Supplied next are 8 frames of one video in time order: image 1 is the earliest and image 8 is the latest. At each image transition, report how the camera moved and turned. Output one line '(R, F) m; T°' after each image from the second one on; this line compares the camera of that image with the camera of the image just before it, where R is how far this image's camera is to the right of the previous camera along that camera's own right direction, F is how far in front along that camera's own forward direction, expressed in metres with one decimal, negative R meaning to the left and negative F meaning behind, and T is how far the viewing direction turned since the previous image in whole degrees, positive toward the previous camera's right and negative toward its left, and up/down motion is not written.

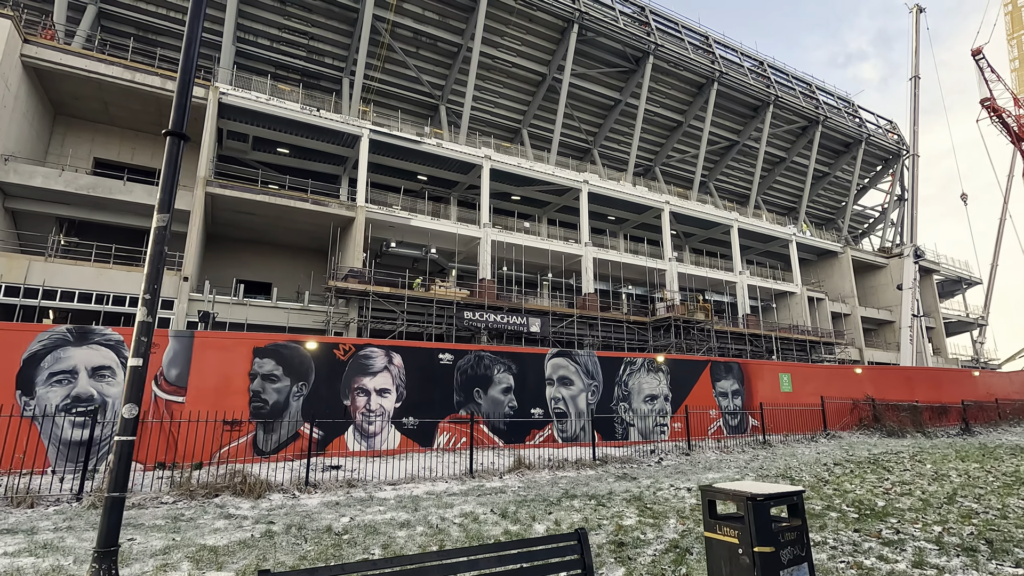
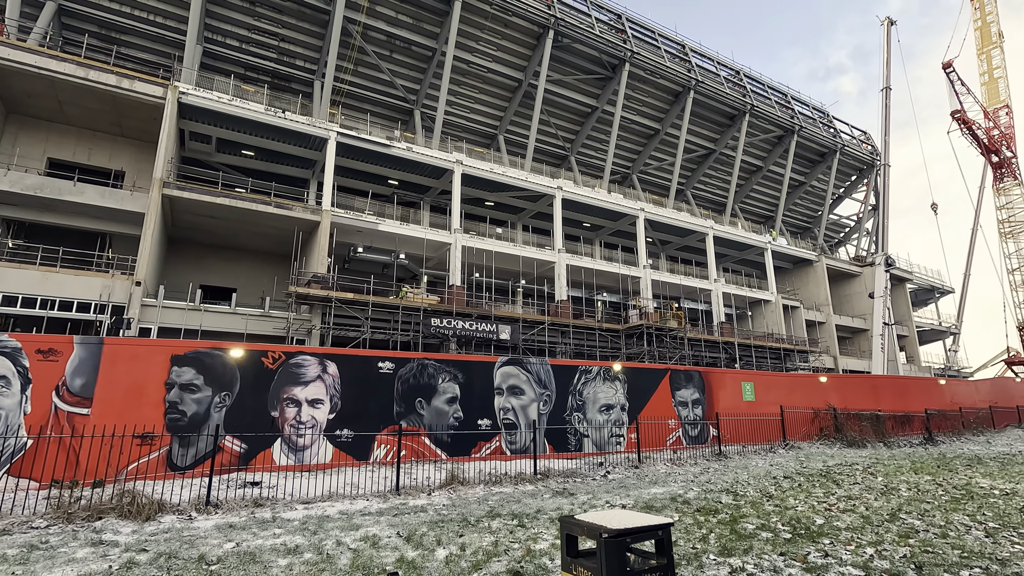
(+0.8, +0.4) m; +1°
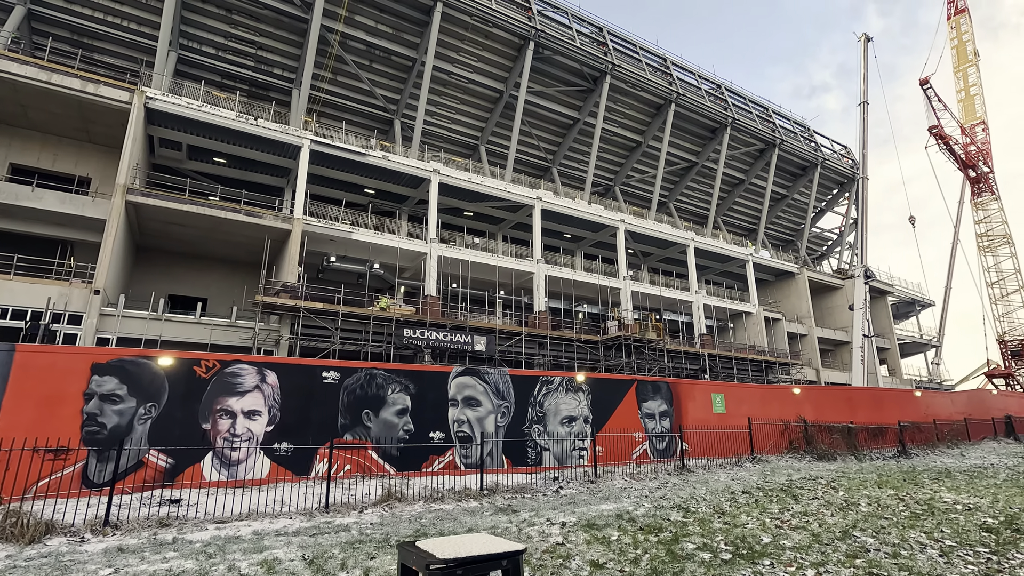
(+0.7, +0.4) m; +1°
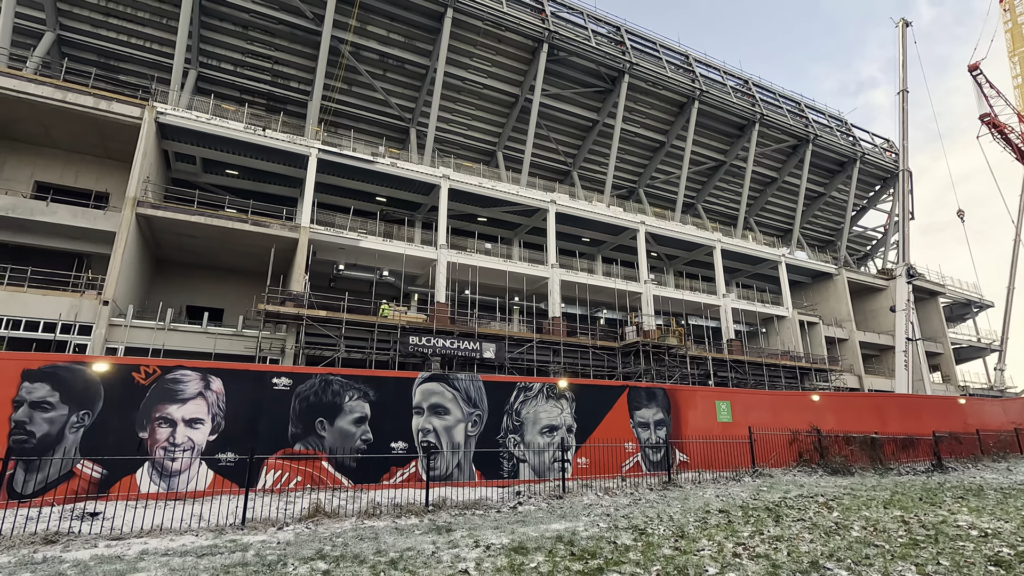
(+1.4, +0.8) m; -4°
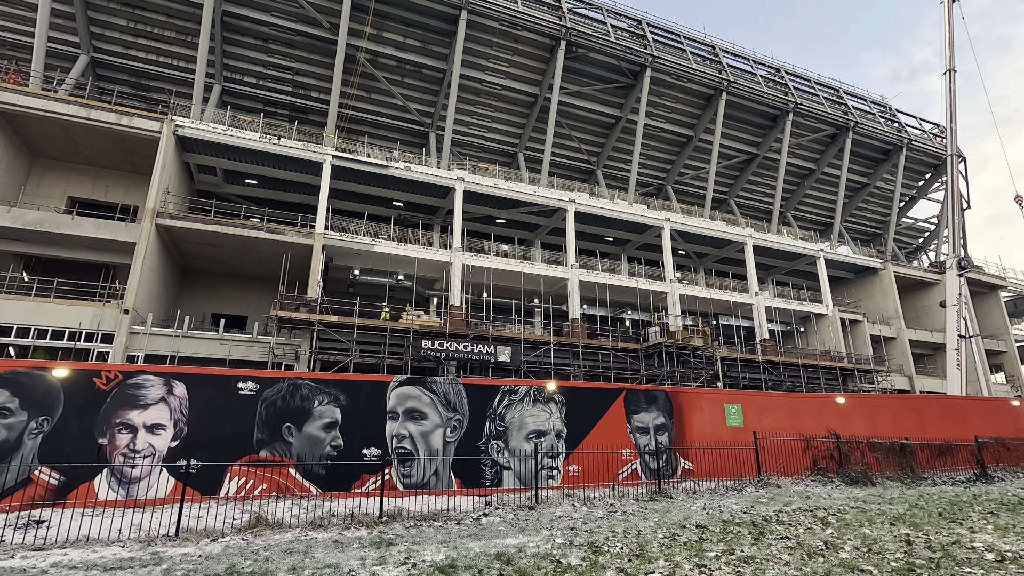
(+1.2, +0.6) m; -4°
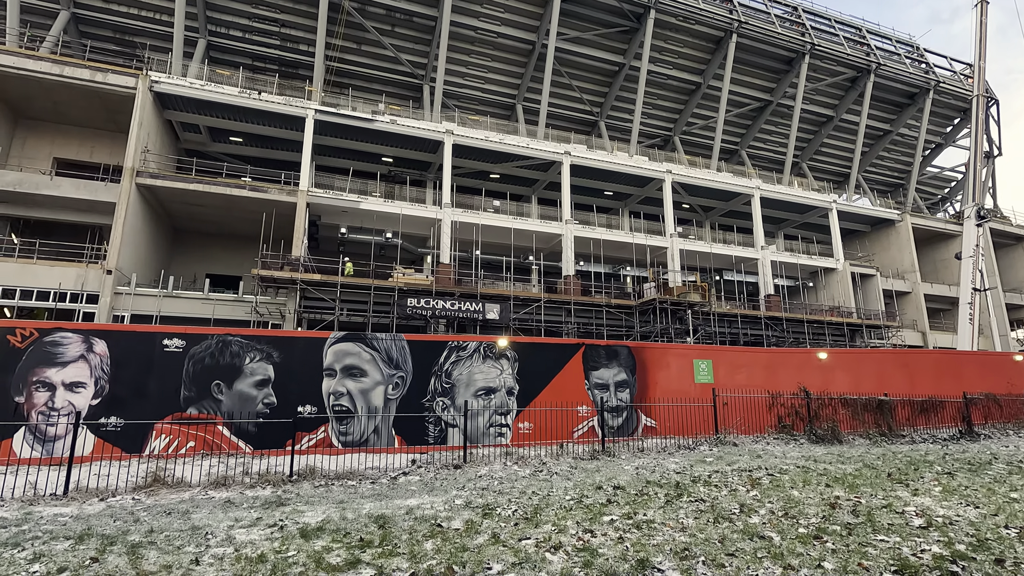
(+1.4, +0.6) m; -2°
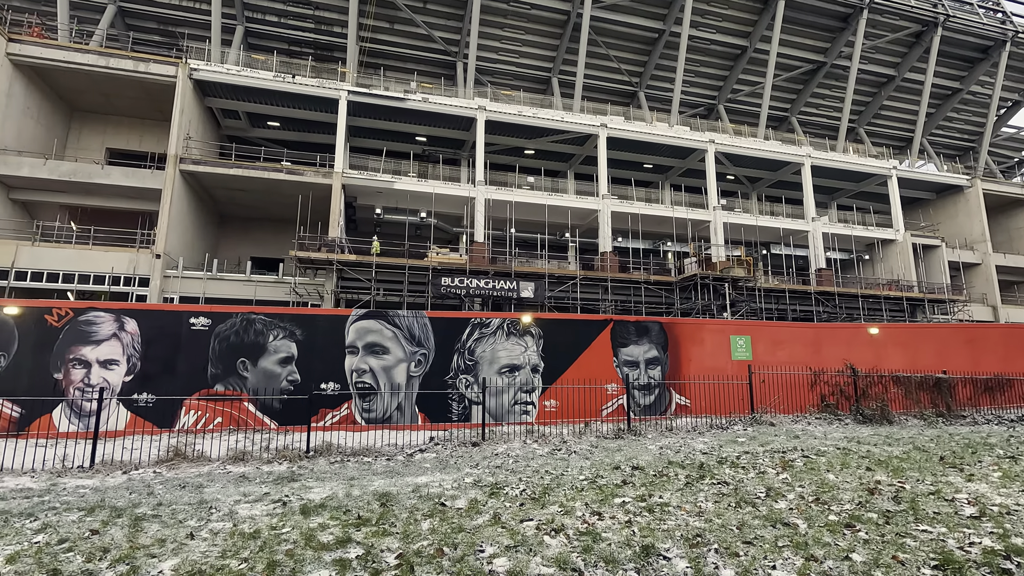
(+0.4, +0.3) m; -5°
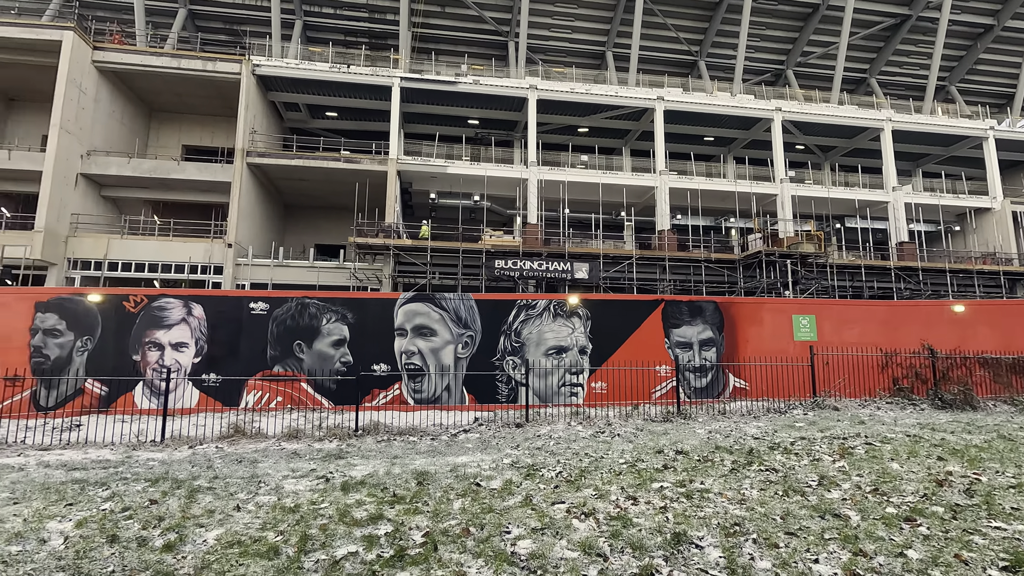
(+0.3, +0.1) m; -6°
